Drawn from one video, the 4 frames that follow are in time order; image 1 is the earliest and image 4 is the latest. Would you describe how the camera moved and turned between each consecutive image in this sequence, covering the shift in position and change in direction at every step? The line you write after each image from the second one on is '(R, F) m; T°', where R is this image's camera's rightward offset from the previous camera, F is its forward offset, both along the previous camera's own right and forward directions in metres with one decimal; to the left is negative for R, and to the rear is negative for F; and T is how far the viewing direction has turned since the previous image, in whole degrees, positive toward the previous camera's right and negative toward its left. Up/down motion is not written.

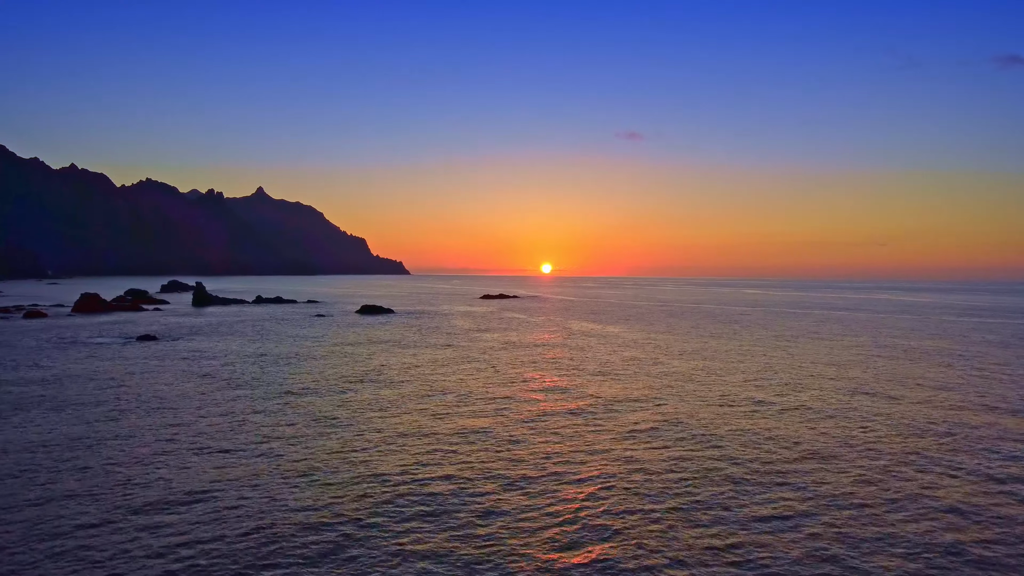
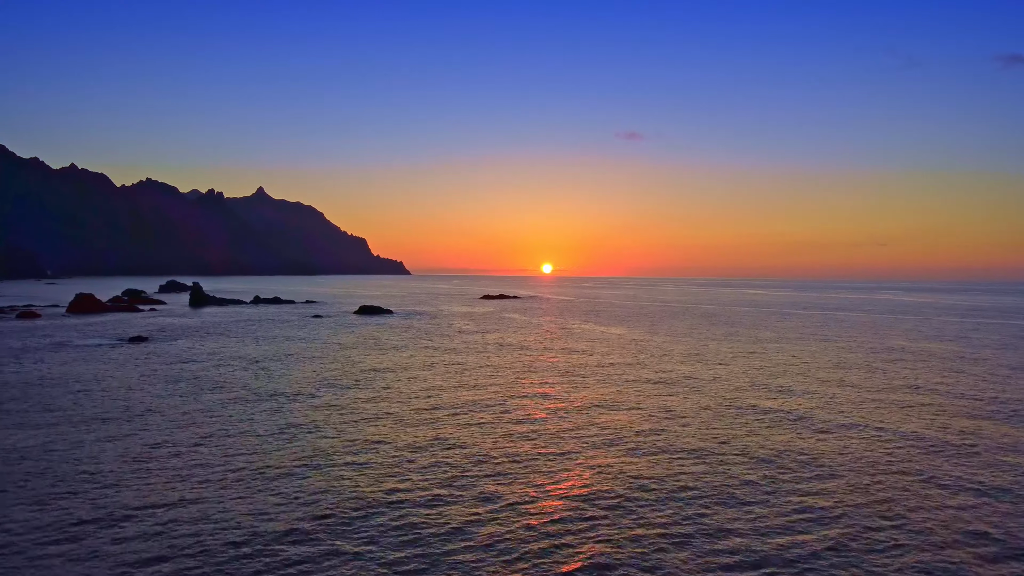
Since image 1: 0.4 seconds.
(+0.1, +0.5) m; 0°
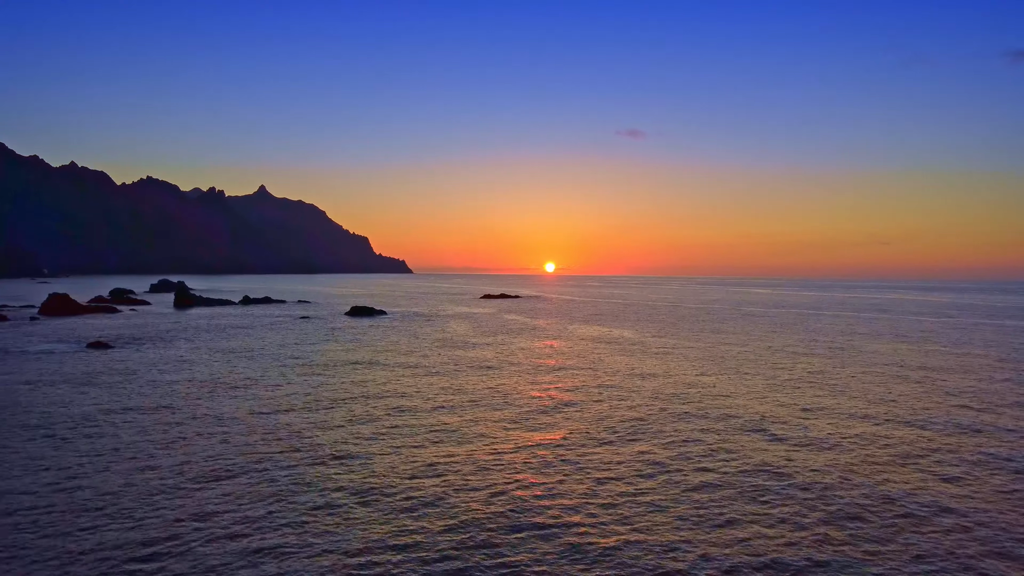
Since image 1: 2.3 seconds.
(+0.3, +2.9) m; 0°
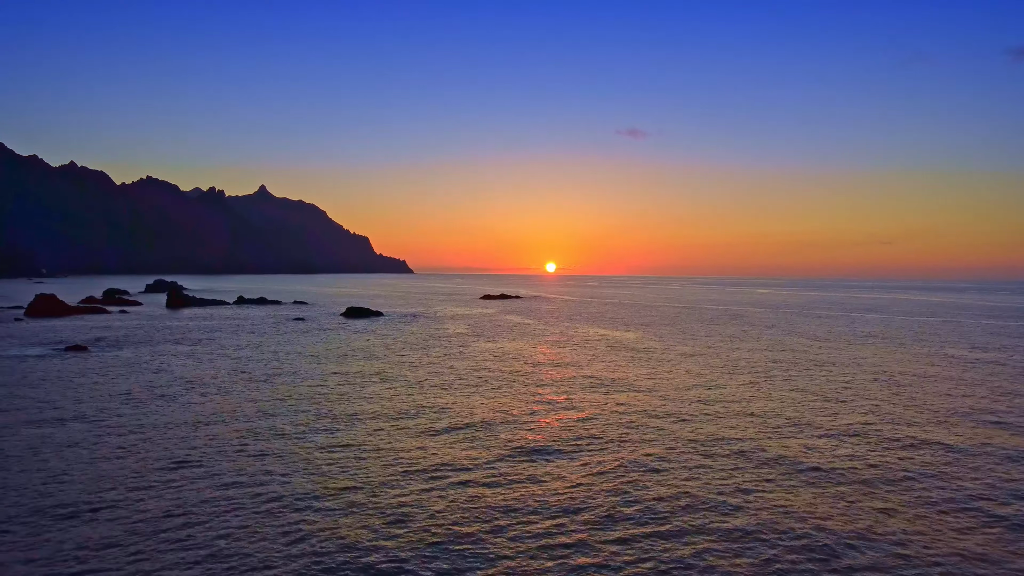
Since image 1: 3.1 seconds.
(0.0, +1.5) m; 0°
